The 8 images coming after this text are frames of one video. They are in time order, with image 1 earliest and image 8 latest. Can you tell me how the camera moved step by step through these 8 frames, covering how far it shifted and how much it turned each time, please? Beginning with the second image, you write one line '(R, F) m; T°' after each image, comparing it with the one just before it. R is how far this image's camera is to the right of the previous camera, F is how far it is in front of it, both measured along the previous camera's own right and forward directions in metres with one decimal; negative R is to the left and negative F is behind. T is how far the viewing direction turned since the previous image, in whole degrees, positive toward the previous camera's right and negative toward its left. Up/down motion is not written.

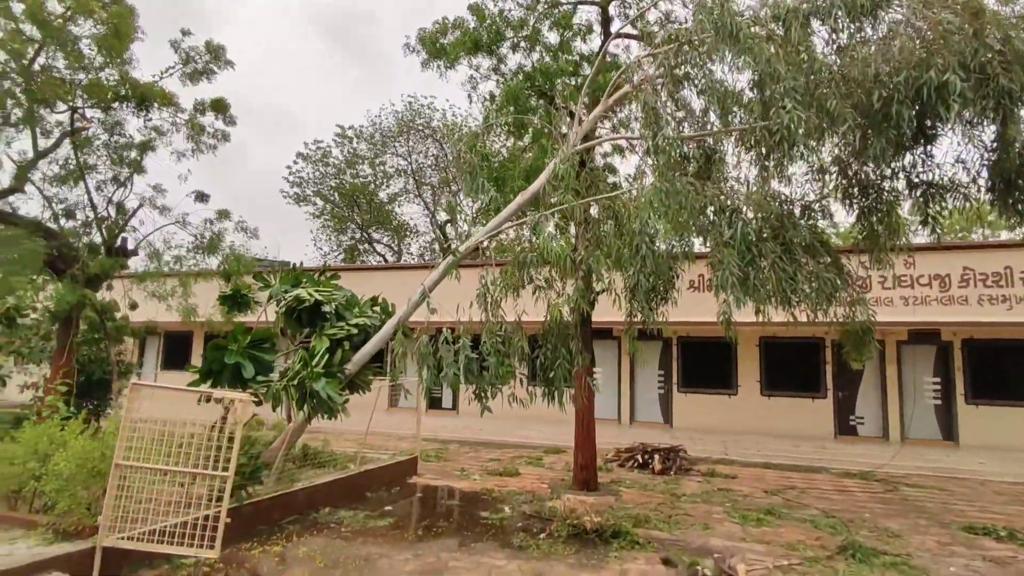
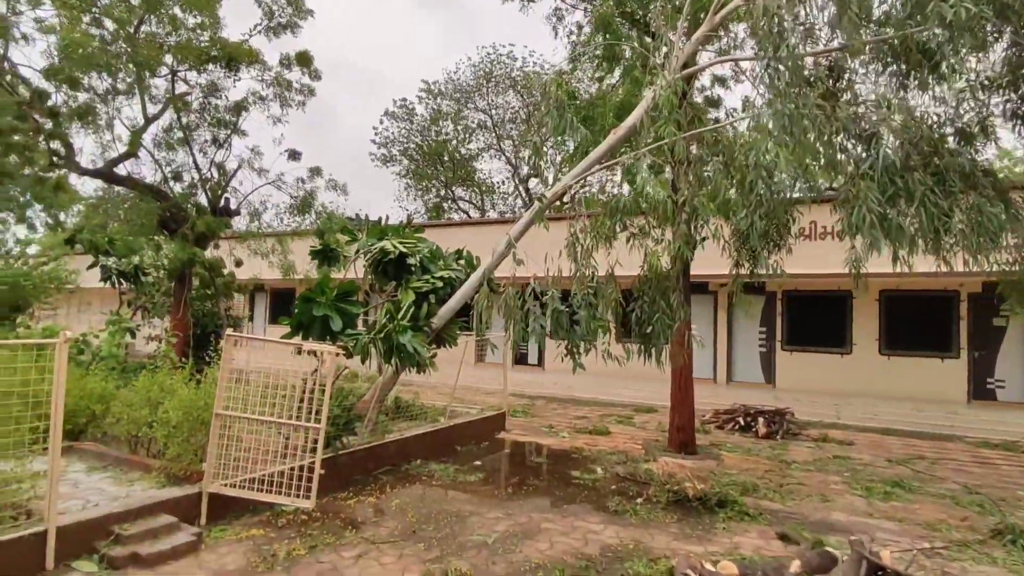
(-0.1, +0.4) m; -9°
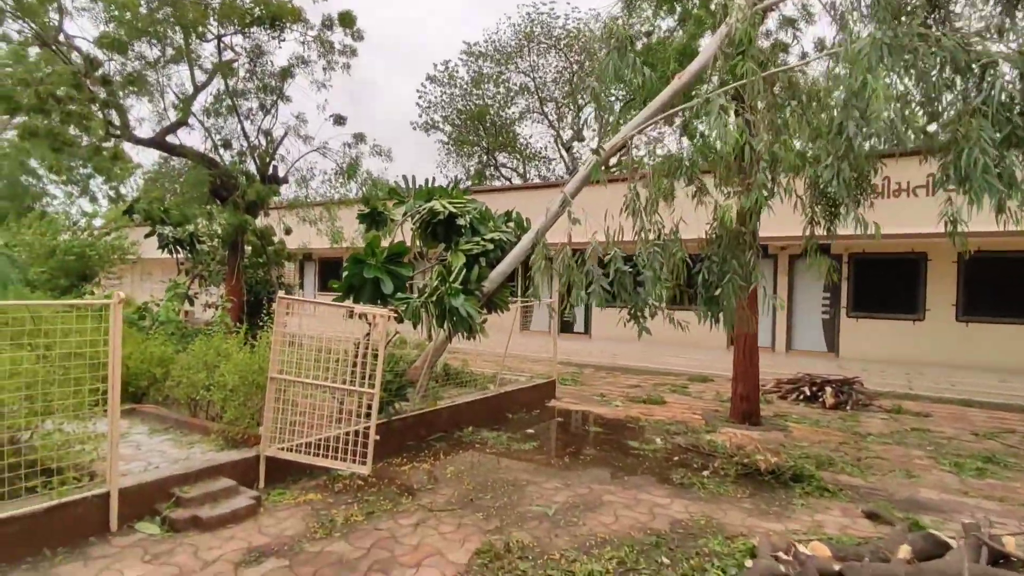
(-0.1, +0.3) m; -4°
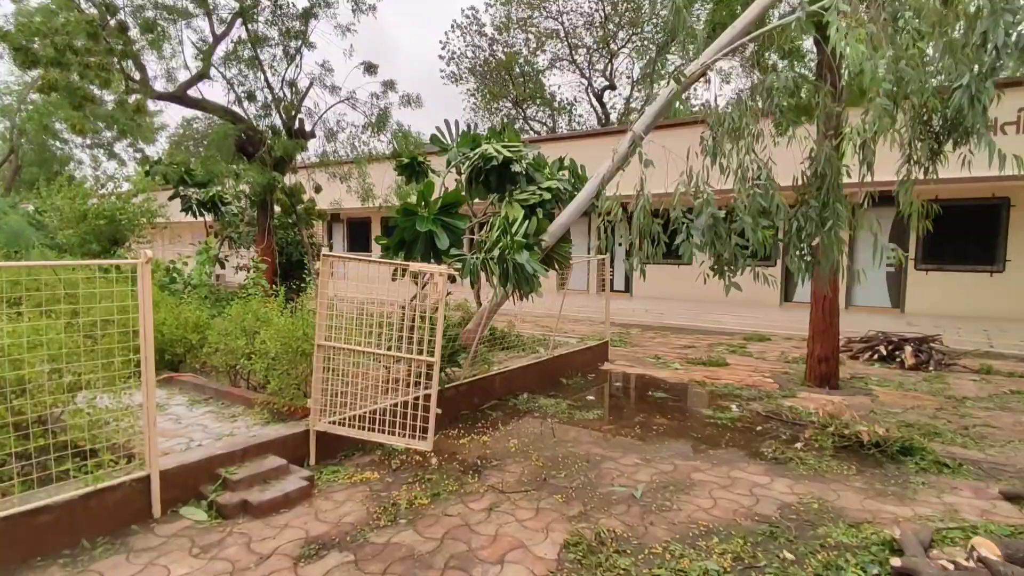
(-0.4, +0.5) m; -2°
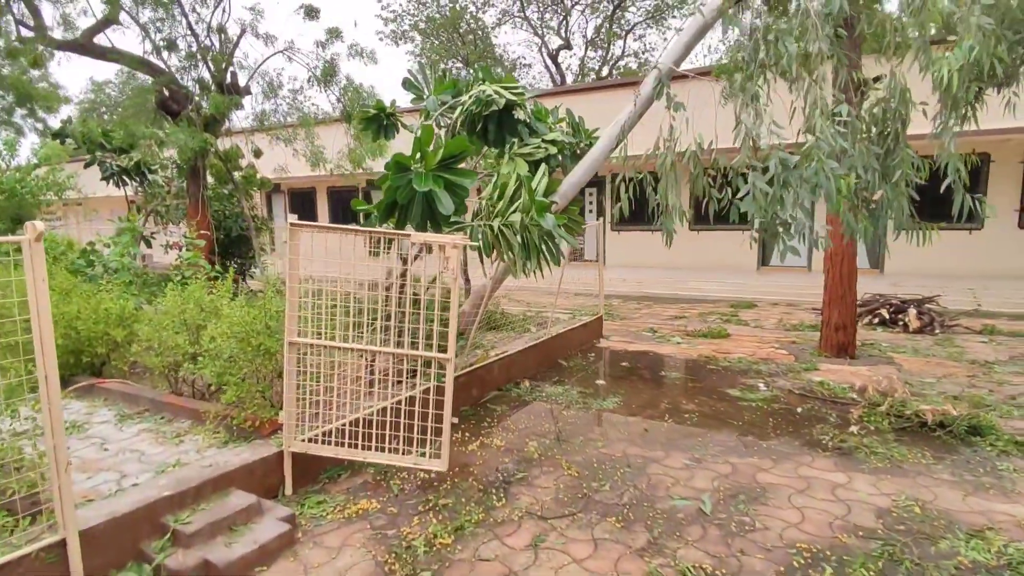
(-0.4, +0.8) m; +5°
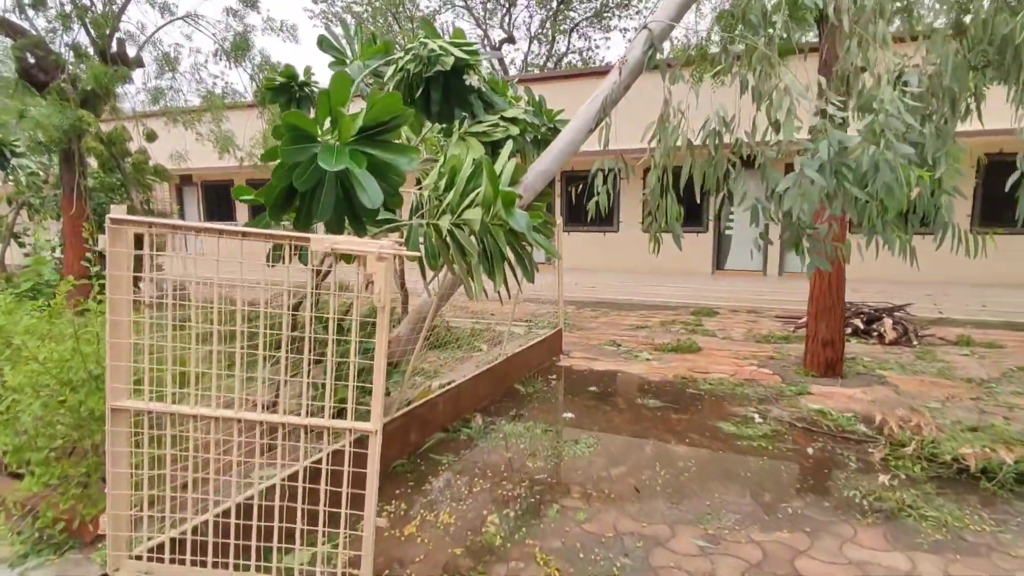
(-0.1, +1.0) m; +6°
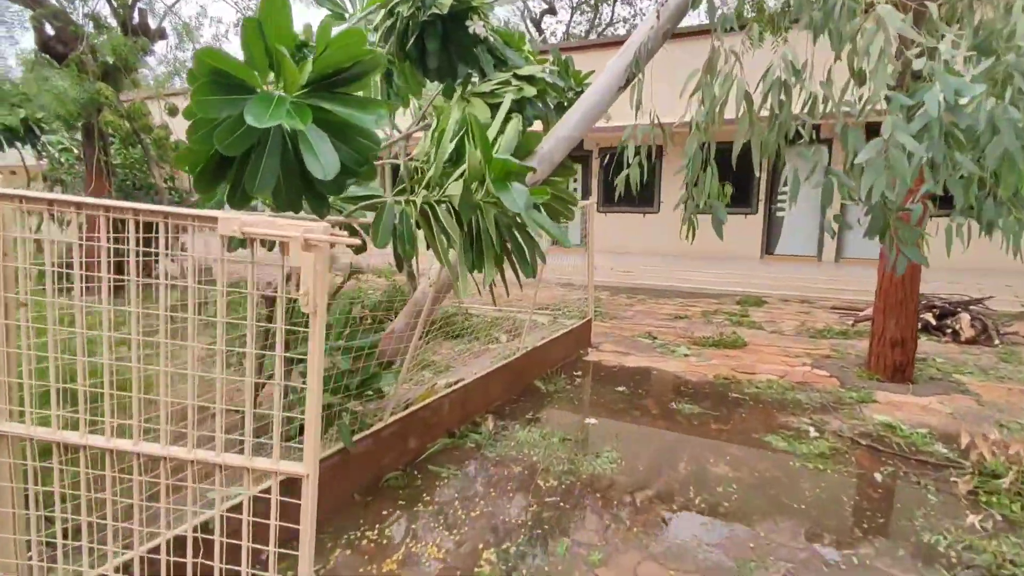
(+0.1, +0.5) m; -4°
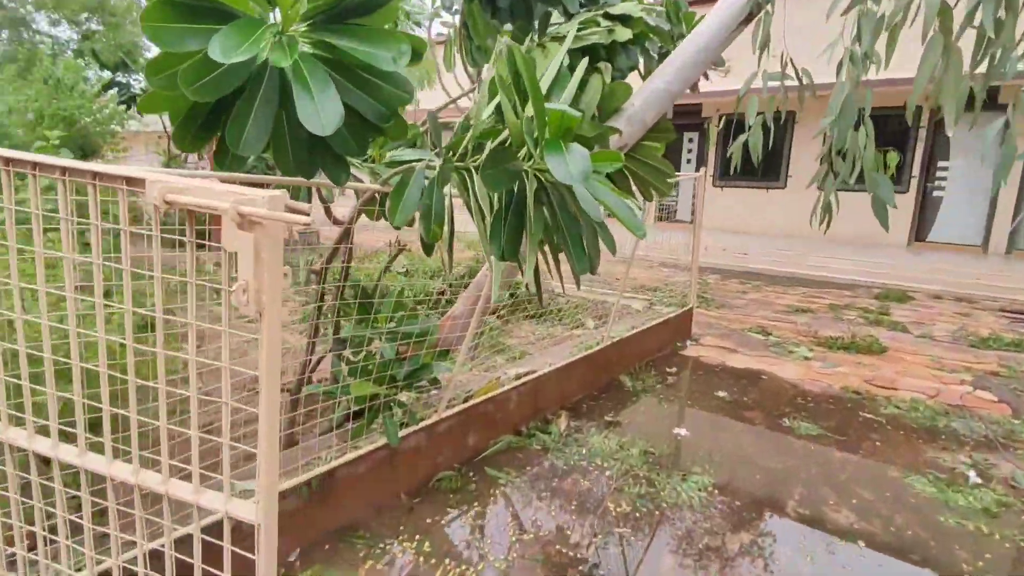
(+0.1, +0.4) m; -11°
